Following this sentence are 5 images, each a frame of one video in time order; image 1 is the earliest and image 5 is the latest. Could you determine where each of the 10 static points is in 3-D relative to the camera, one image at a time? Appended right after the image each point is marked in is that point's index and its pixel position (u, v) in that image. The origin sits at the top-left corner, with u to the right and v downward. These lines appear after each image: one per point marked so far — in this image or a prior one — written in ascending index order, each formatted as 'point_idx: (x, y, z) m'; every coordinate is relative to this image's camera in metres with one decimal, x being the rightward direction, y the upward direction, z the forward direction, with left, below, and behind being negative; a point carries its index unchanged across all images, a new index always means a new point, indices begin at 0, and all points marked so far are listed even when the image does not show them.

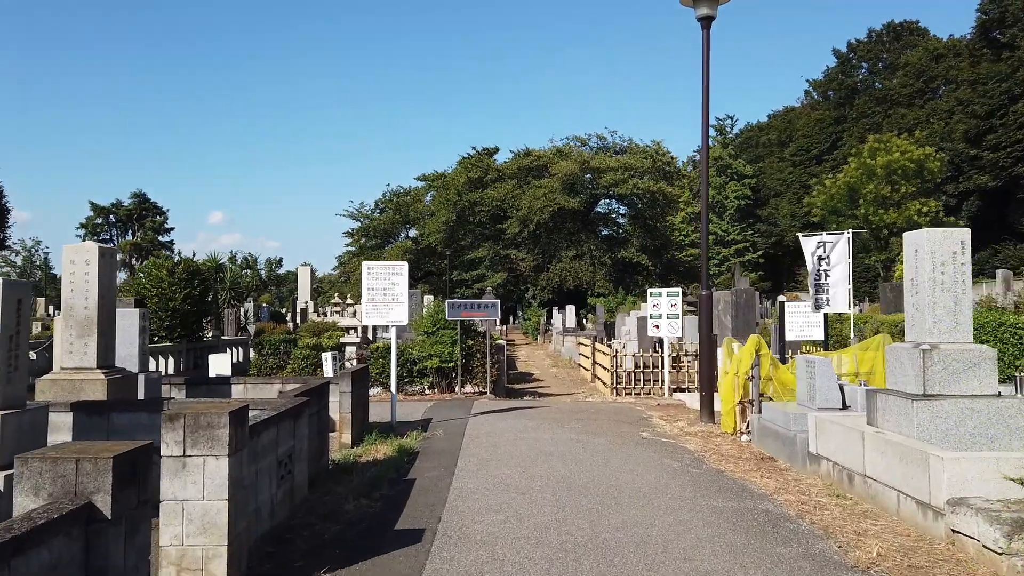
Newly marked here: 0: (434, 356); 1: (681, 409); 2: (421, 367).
0: (-1.5, -1.3, +14.8) m
1: (+2.9, -2.1, +13.0) m
2: (-1.8, -1.5, +14.8) m
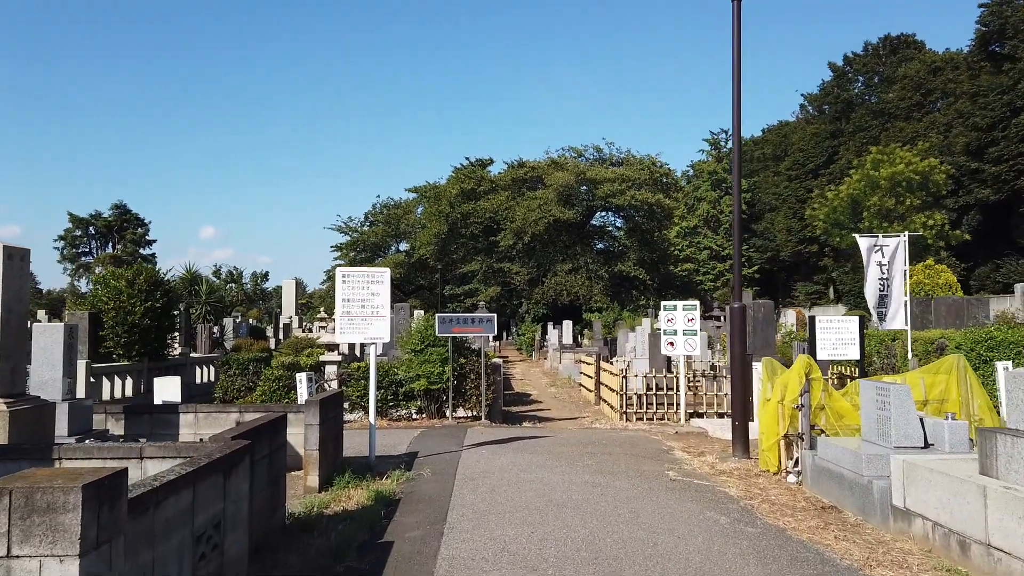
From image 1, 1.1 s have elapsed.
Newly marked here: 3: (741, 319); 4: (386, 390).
0: (-1.6, -1.5, +13.1) m
1: (+2.9, -2.3, +11.4) m
2: (-1.8, -1.8, +13.2) m
3: (+2.8, -0.4, +9.4) m
4: (-2.2, -1.8, +13.2) m
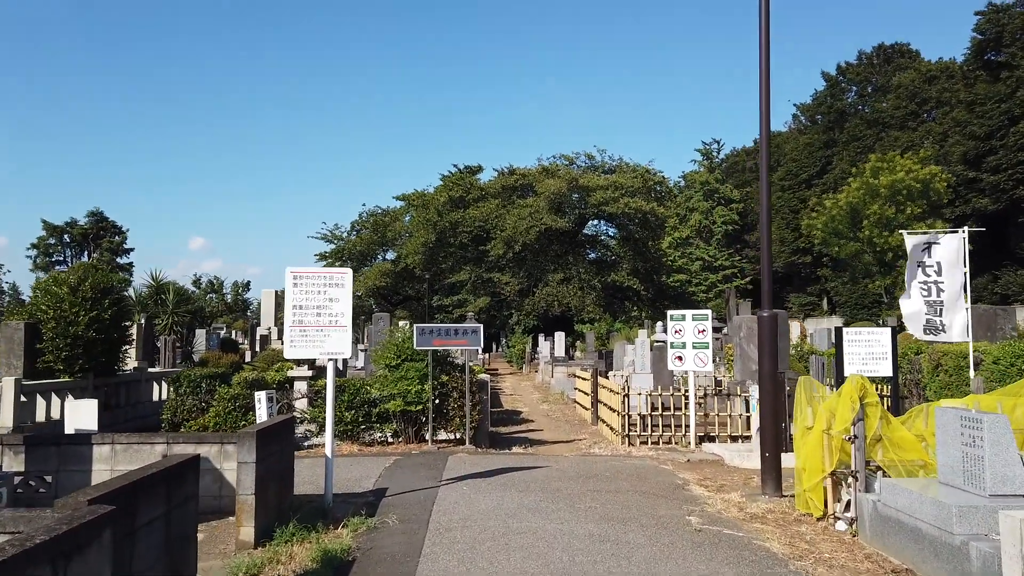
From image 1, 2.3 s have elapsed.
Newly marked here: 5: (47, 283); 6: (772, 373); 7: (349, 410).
0: (-1.7, -1.6, +11.6) m
1: (+2.7, -2.3, +9.9) m
2: (-2.0, -1.9, +11.7) m
3: (+2.7, -0.4, +7.9) m
4: (-2.4, -1.9, +11.7) m
5: (-8.5, +0.1, +14.1) m
6: (+2.7, -0.9, +7.9) m
7: (-2.5, -1.9, +11.7) m
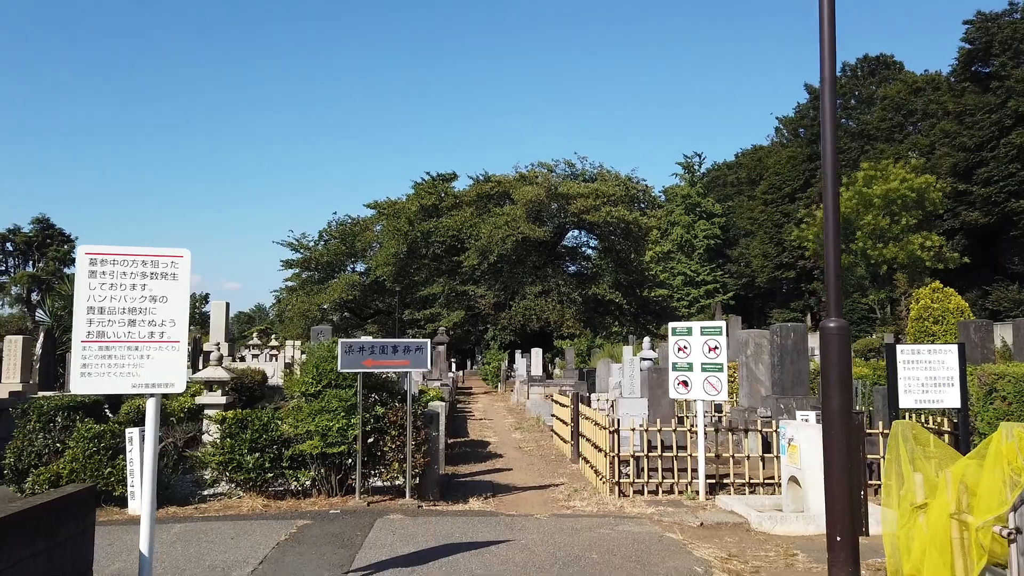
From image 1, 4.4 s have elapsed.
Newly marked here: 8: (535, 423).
0: (-2.2, -1.7, +8.8) m
1: (+2.2, -2.4, +7.3) m
2: (-2.5, -1.9, +8.9) m
3: (+2.3, -0.4, +5.2) m
4: (-2.9, -1.9, +8.9) m
5: (-9.1, 0.0, +11.1) m
6: (+2.2, -0.9, +5.2) m
7: (-3.0, -1.9, +8.9) m
8: (+0.6, -3.4, +19.3) m
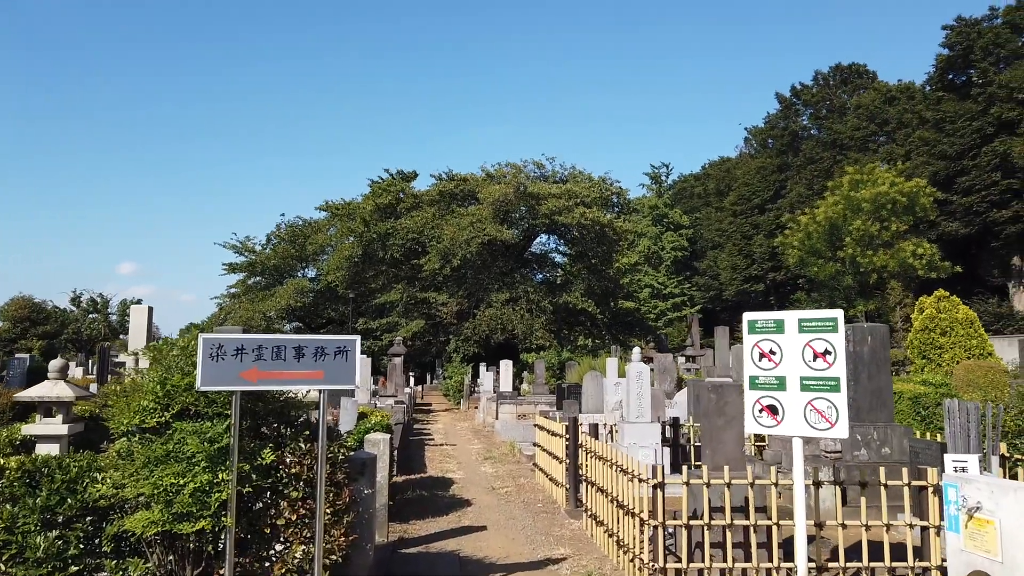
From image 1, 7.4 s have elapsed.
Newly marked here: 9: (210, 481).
0: (-2.4, -1.4, +5.1) m
1: (+2.2, -2.1, +3.8) m
2: (-2.6, -1.6, +5.1) m
3: (+2.3, -0.1, +1.8) m
4: (-3.0, -1.6, +5.1) m
5: (-9.3, +0.3, +7.1) m
6: (+2.3, -0.6, +1.8) m
7: (-3.1, -1.6, +5.1) m
8: (-0.1, -3.3, +15.7) m
9: (-2.0, -1.3, +5.2) m
